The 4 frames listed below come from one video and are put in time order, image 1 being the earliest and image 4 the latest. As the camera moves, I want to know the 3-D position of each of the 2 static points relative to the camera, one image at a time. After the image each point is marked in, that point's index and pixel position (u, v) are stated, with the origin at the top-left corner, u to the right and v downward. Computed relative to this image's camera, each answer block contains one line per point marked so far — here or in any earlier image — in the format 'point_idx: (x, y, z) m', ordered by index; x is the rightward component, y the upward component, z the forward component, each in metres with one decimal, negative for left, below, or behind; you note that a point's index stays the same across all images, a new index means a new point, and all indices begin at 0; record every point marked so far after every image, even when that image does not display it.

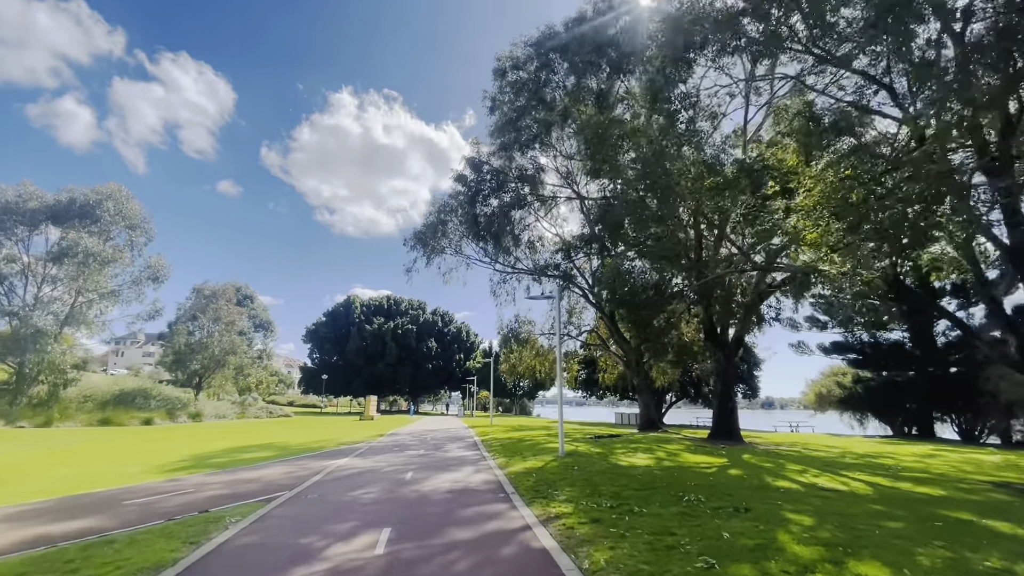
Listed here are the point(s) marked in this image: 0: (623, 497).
0: (+2.1, -4.0, +8.9) m
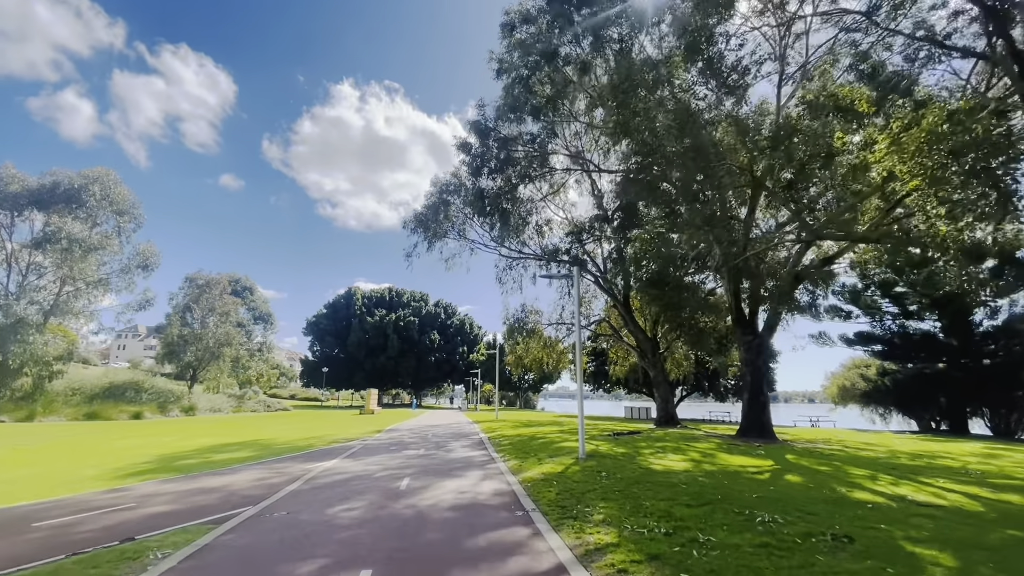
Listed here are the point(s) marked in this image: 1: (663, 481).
0: (+2.5, -3.4, +7.0) m
1: (+3.1, -4.0, +9.7) m
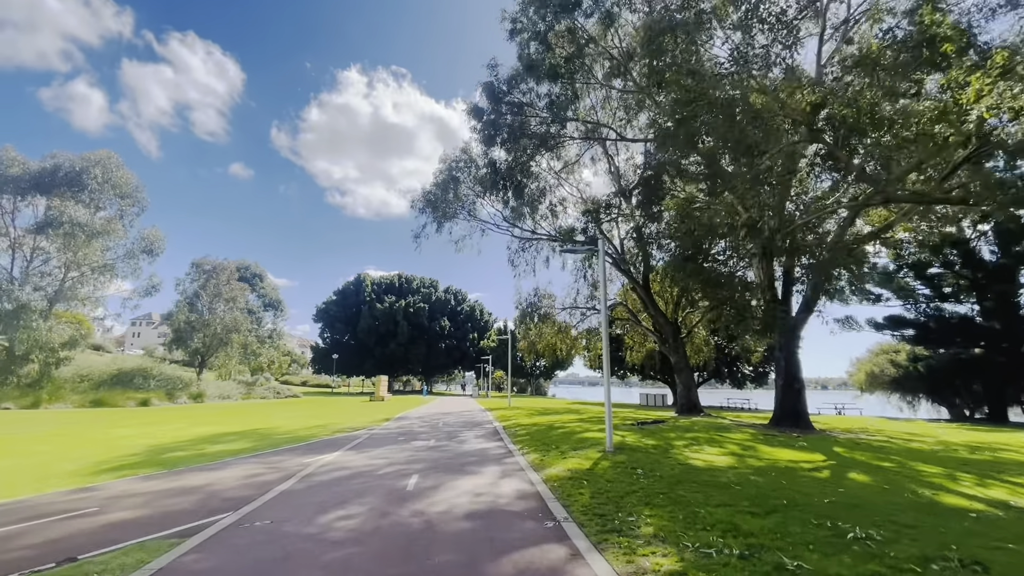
0: (+2.8, -3.0, +5.6) m
1: (+3.5, -3.4, +8.3) m
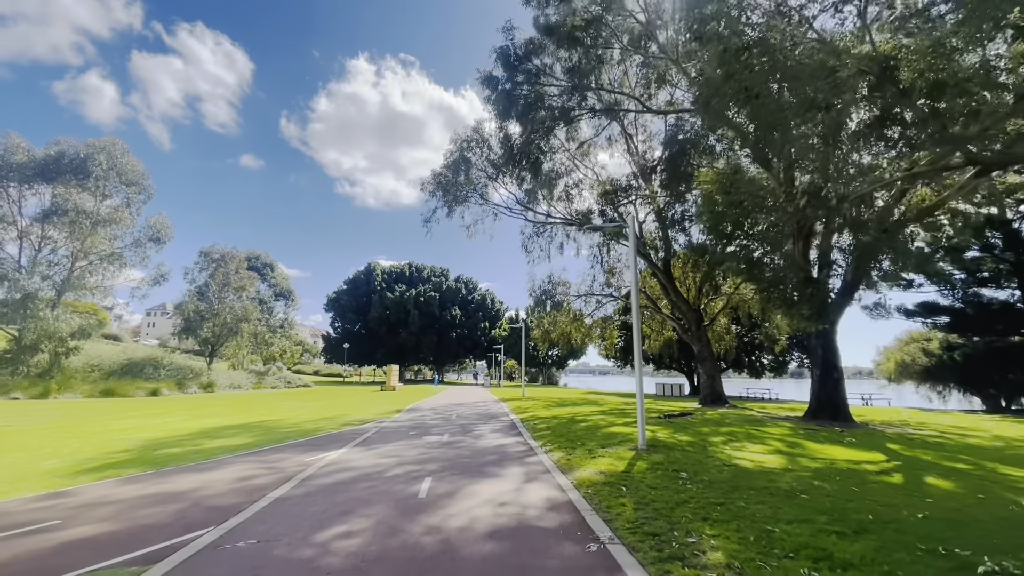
0: (+3.2, -2.6, +4.5) m
1: (+3.9, -3.0, +7.2) m
